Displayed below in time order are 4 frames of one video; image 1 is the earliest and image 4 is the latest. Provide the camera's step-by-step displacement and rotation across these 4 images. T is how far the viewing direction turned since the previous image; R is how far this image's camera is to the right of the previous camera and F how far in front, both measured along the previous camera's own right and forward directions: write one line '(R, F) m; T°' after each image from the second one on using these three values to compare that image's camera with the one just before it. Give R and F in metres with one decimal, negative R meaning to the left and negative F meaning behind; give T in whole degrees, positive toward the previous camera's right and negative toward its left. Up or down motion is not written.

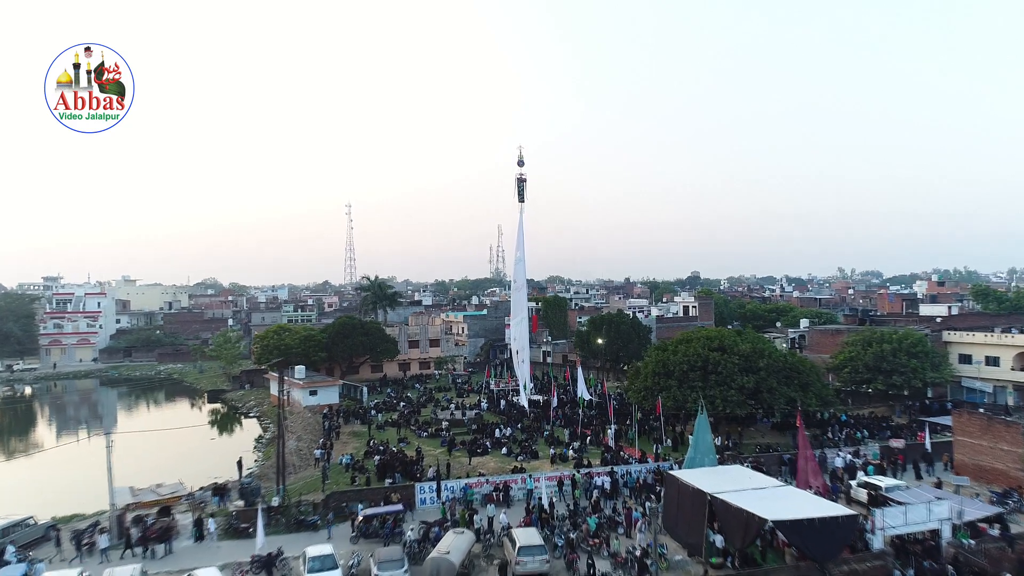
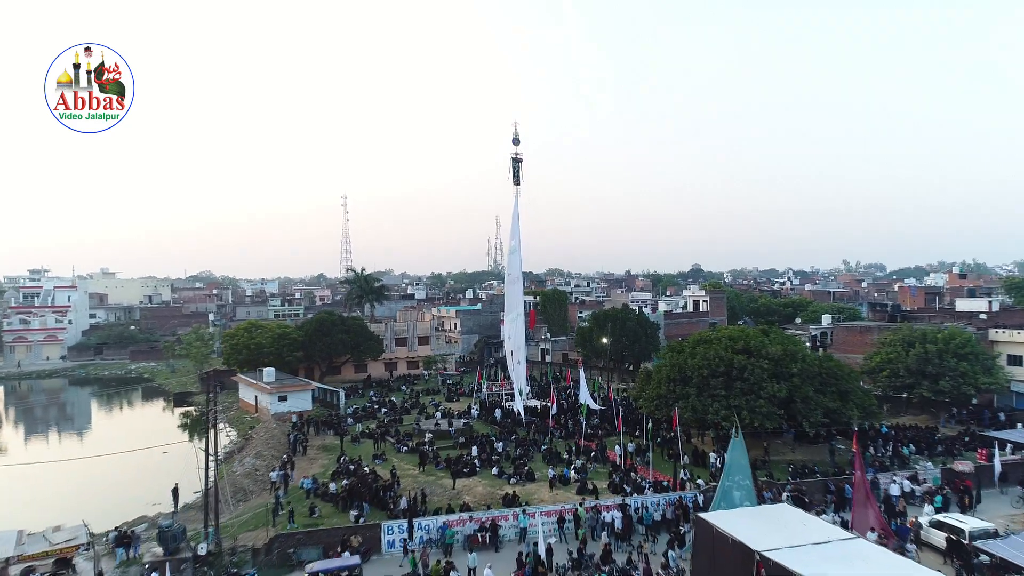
(+0.3, +4.4) m; 0°
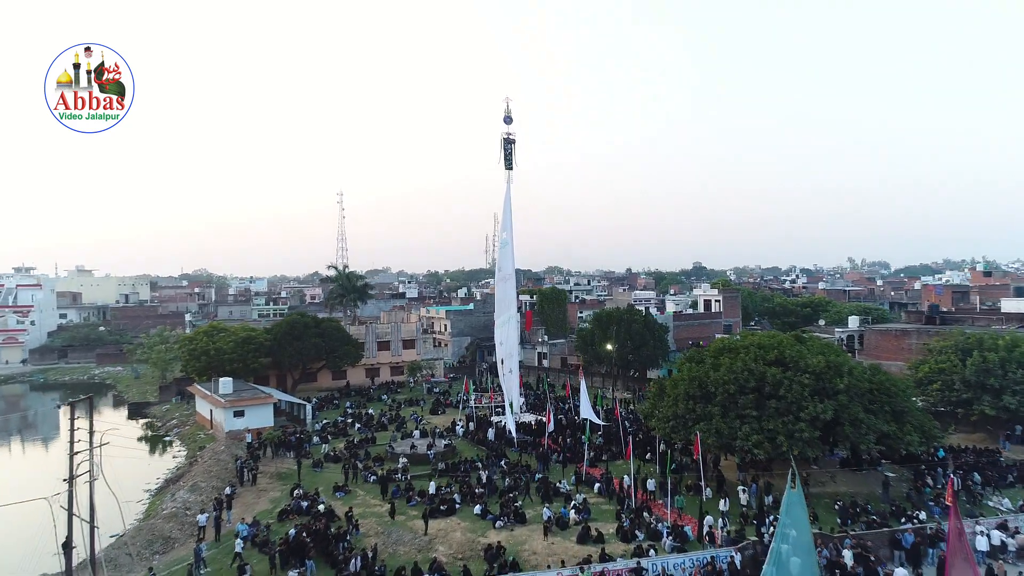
(+0.5, +4.6) m; 0°
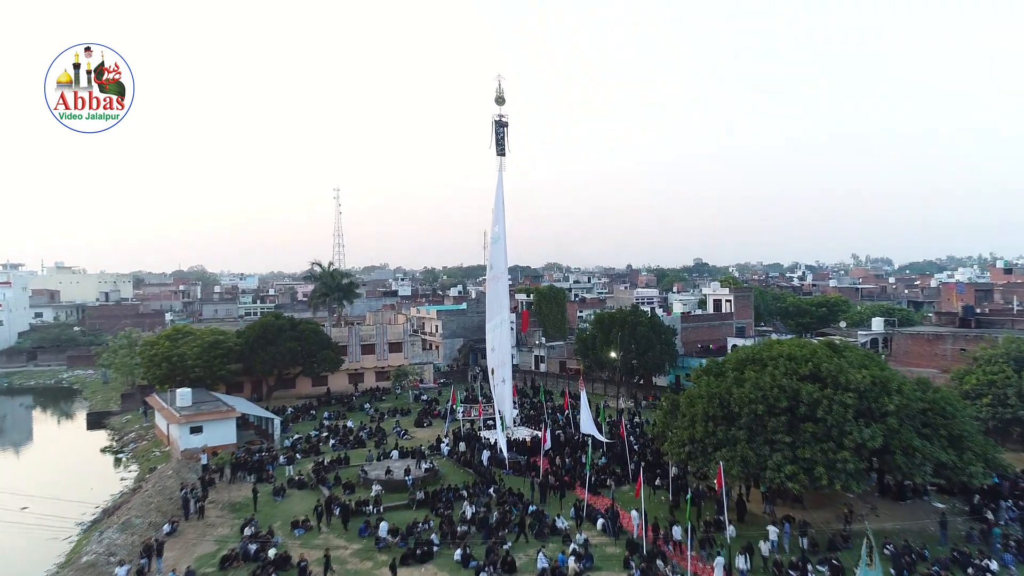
(+0.4, +3.5) m; 0°
